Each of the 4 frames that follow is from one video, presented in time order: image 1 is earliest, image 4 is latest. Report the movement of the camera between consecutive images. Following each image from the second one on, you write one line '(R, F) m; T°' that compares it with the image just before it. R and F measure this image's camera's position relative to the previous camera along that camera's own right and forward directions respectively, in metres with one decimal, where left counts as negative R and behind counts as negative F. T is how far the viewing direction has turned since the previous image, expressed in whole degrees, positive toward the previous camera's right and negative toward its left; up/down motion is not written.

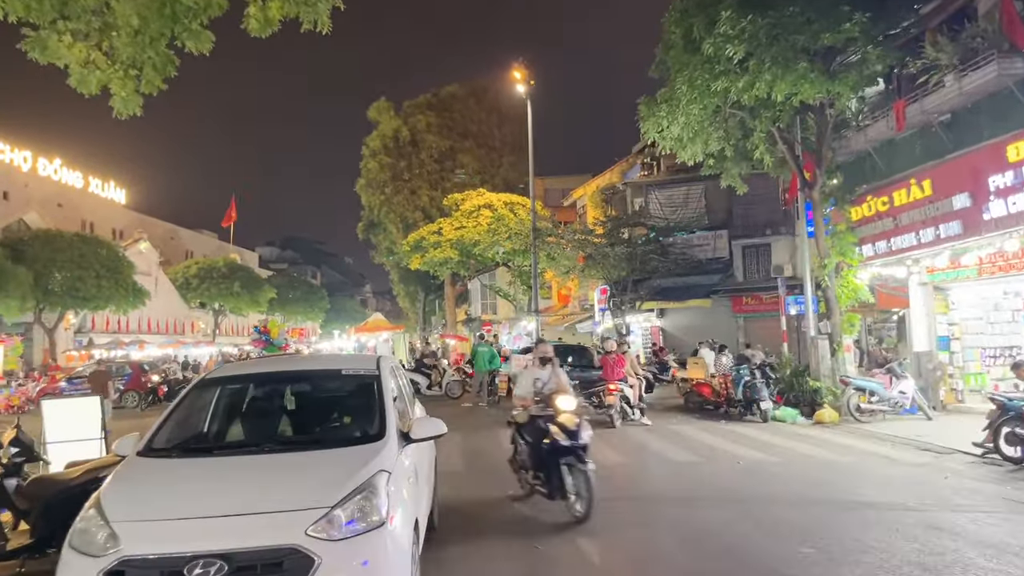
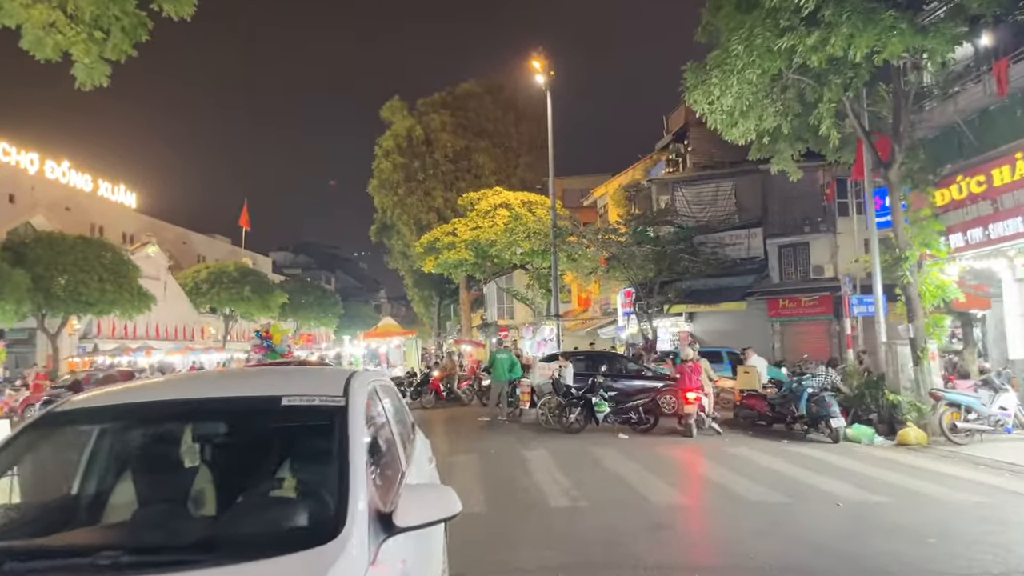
(-0.2, +2.0) m; -1°
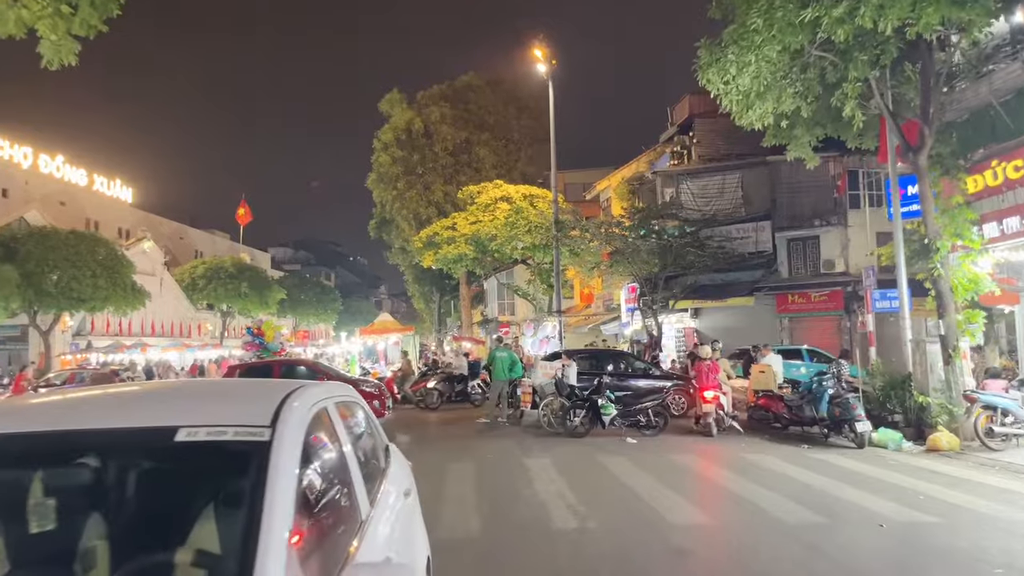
(0.0, +0.8) m; 0°
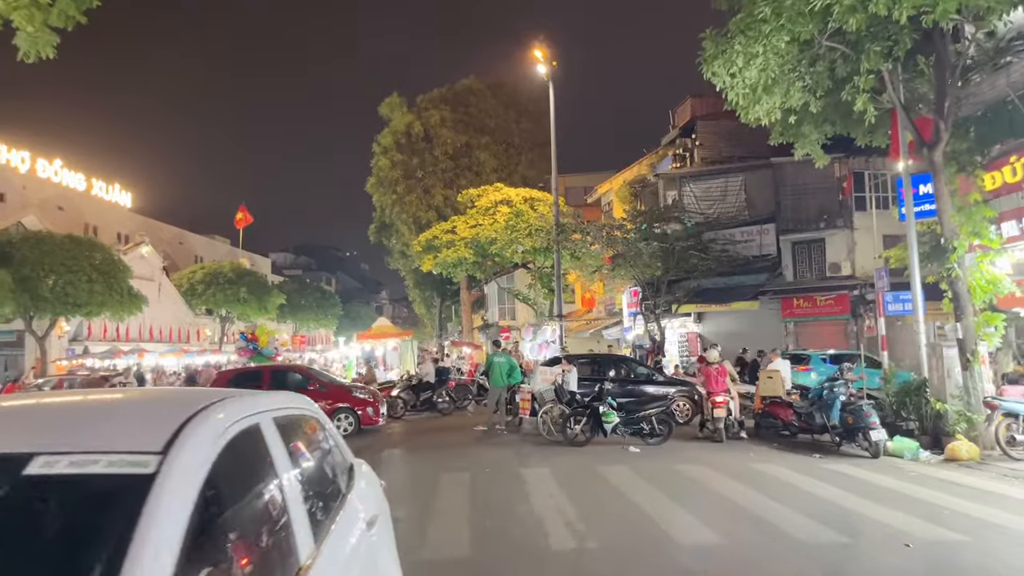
(+0.1, +0.5) m; 0°
